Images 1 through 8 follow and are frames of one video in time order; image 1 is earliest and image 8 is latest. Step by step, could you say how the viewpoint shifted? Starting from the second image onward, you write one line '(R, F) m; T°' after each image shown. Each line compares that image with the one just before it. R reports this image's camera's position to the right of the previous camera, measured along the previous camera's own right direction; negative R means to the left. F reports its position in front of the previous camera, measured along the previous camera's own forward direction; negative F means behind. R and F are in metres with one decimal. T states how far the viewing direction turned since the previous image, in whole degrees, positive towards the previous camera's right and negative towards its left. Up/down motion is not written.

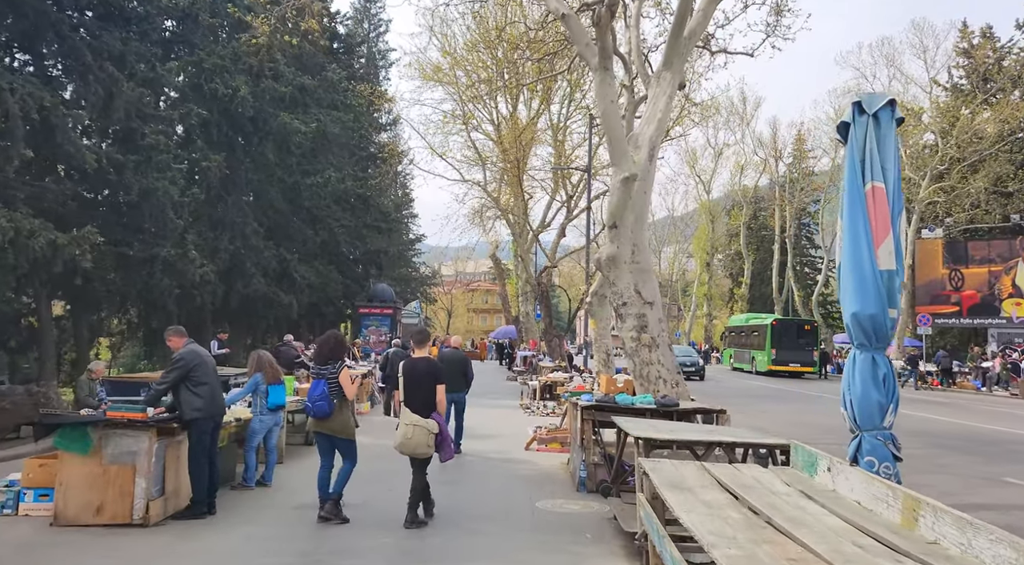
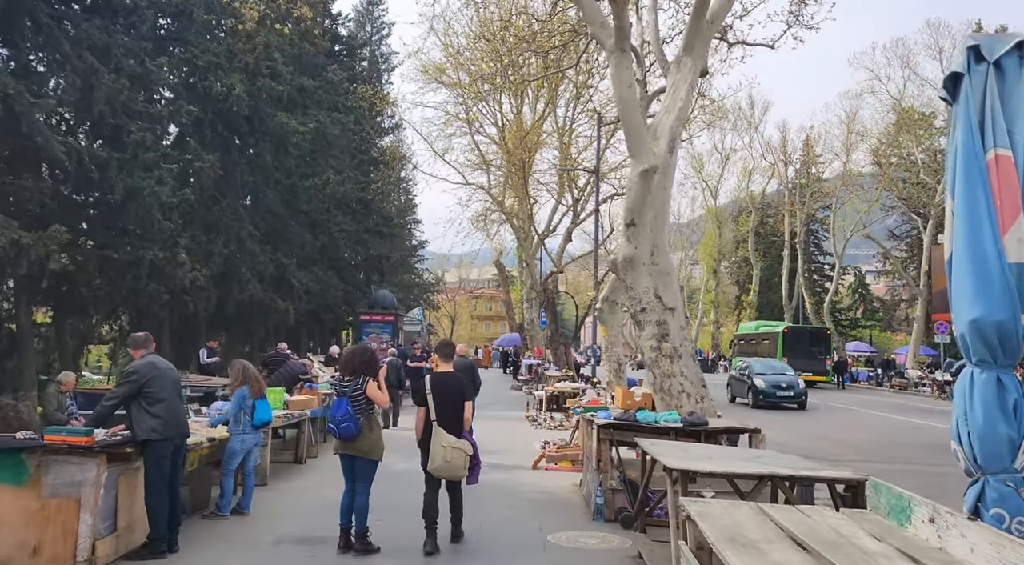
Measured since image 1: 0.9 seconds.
(0.0, +1.4) m; 0°
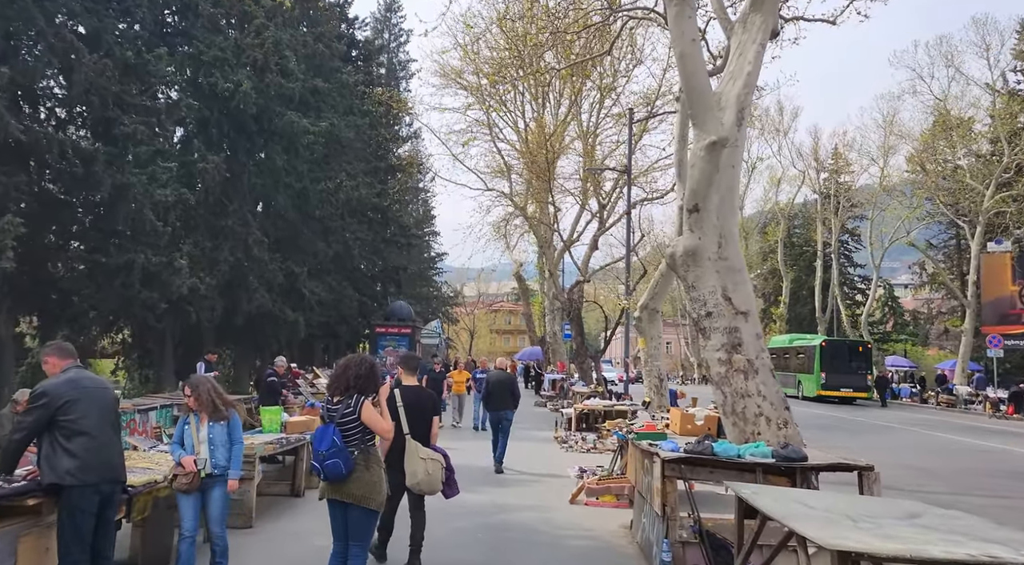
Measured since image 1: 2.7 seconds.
(-0.2, +2.4) m; -1°
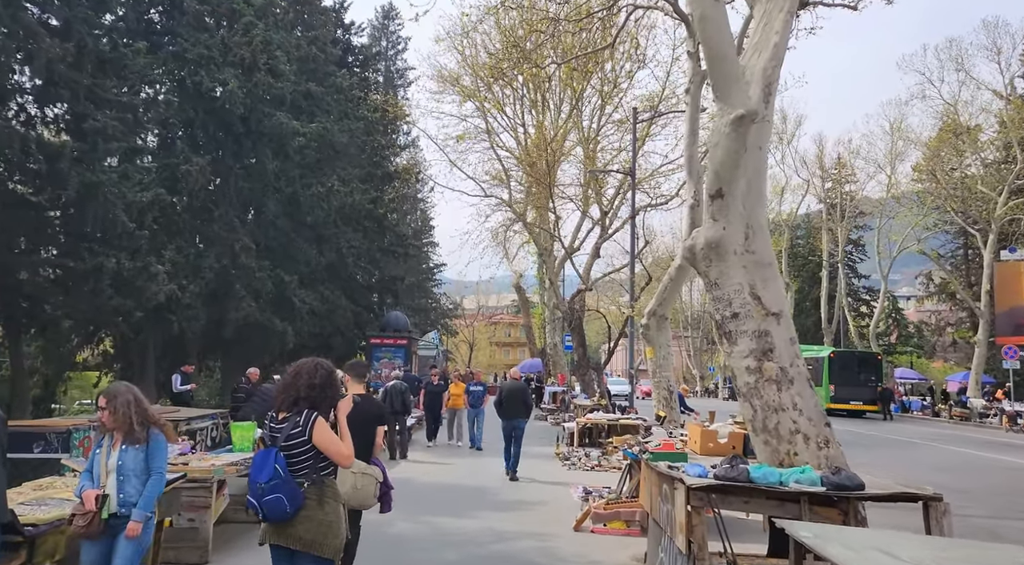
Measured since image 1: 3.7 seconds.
(0.0, +1.5) m; 0°
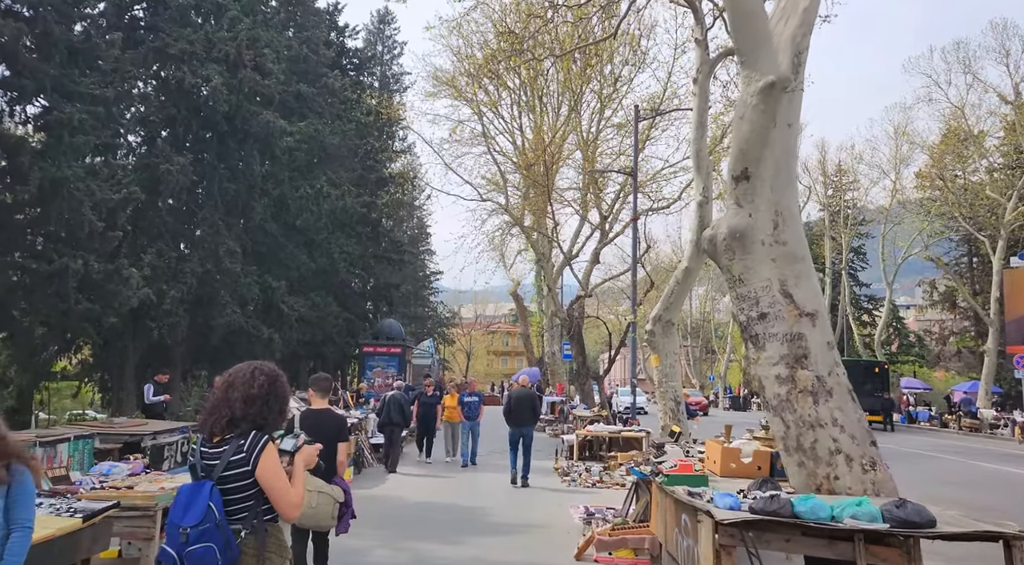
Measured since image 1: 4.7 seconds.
(0.0, +1.3) m; 0°
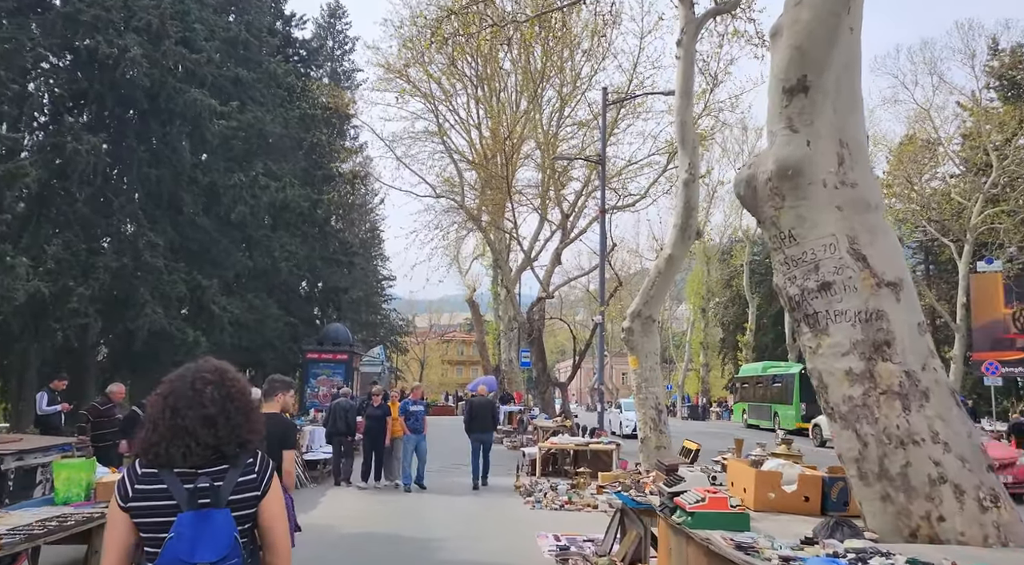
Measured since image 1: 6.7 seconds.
(0.0, +2.6) m; +3°
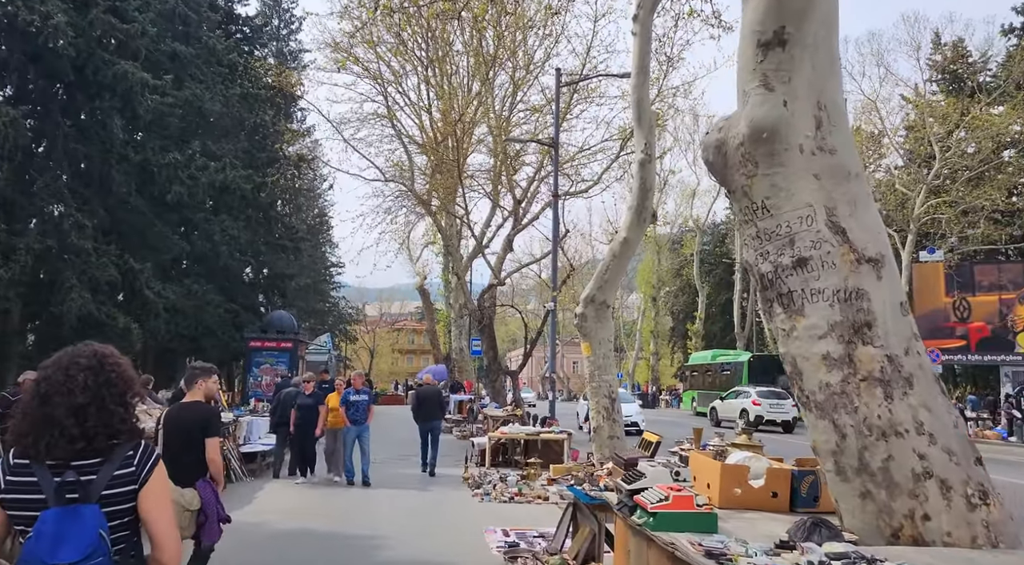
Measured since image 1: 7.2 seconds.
(0.0, +0.6) m; +3°
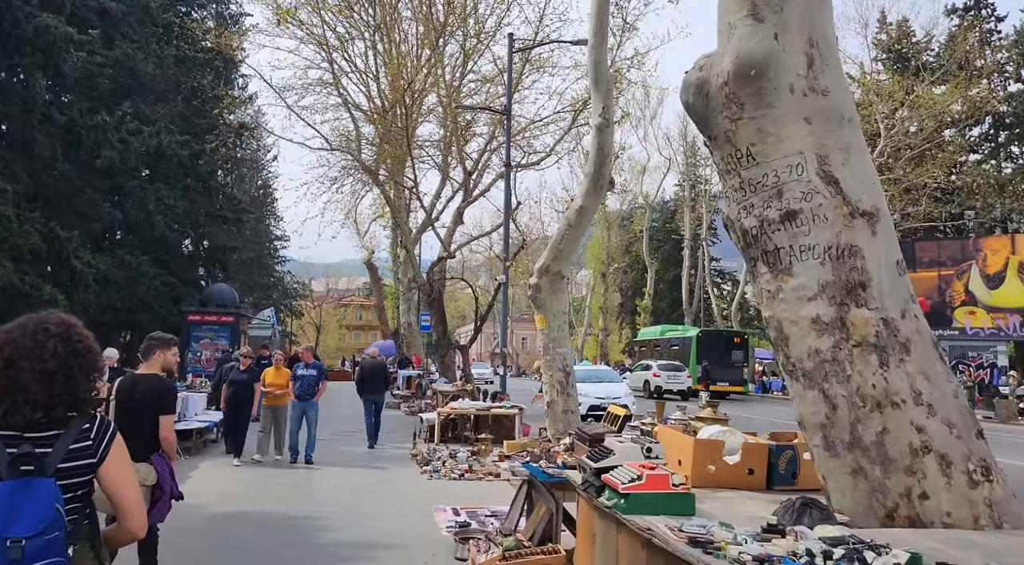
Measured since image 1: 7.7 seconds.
(0.0, +0.6) m; +3°
